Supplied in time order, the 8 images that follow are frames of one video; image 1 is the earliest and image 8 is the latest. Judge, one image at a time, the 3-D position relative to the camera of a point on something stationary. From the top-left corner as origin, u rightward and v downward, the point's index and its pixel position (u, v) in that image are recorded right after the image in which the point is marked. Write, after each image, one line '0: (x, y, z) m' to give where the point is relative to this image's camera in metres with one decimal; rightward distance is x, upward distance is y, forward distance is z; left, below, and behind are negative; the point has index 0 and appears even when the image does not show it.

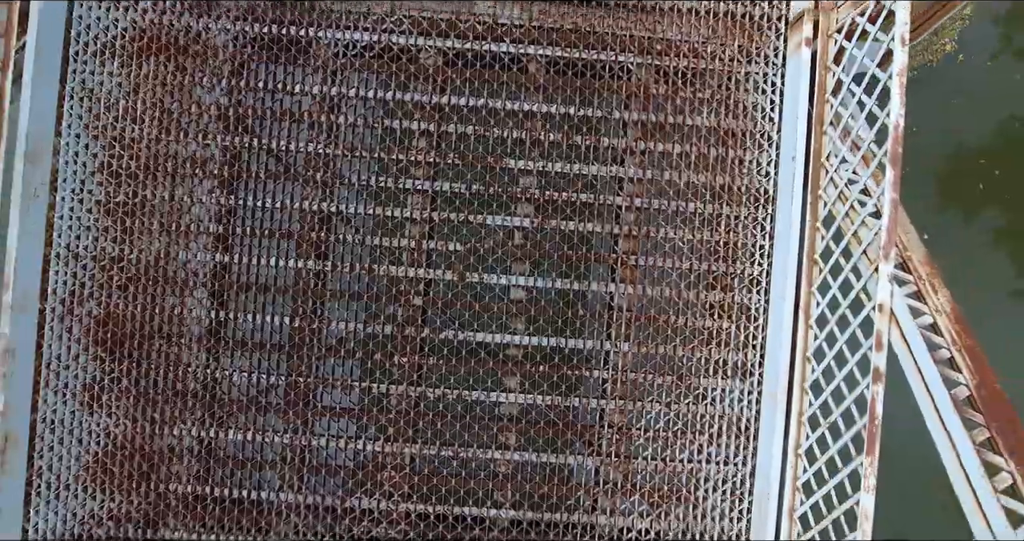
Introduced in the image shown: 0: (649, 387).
0: (+0.9, -0.7, +3.9) m
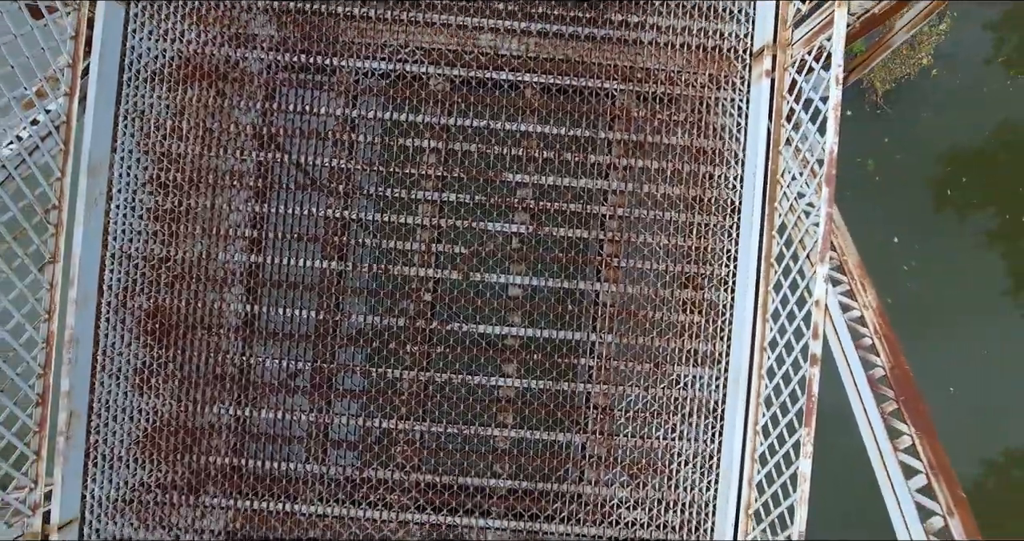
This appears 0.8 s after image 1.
0: (+0.9, -0.7, +4.4) m
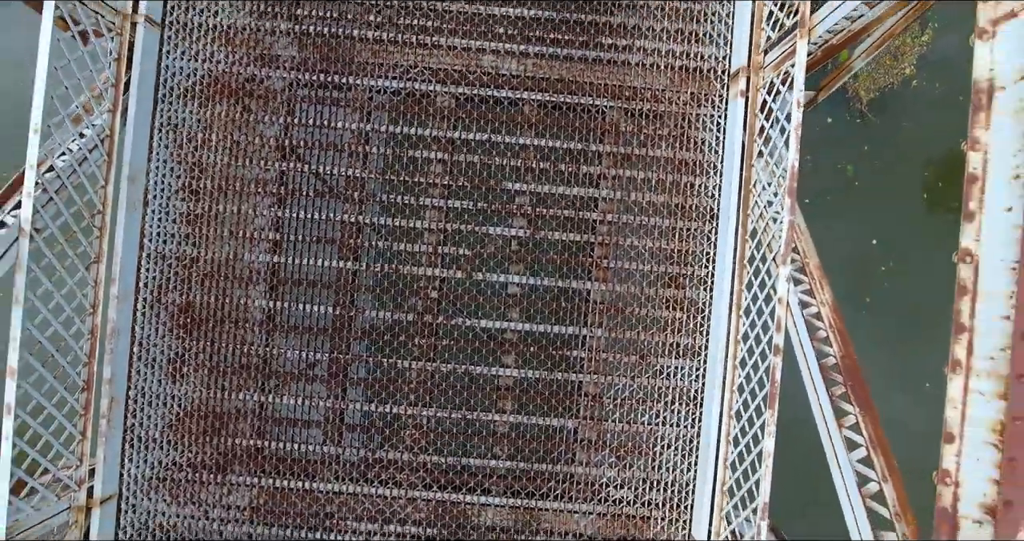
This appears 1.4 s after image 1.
0: (+0.8, -0.7, +4.8) m
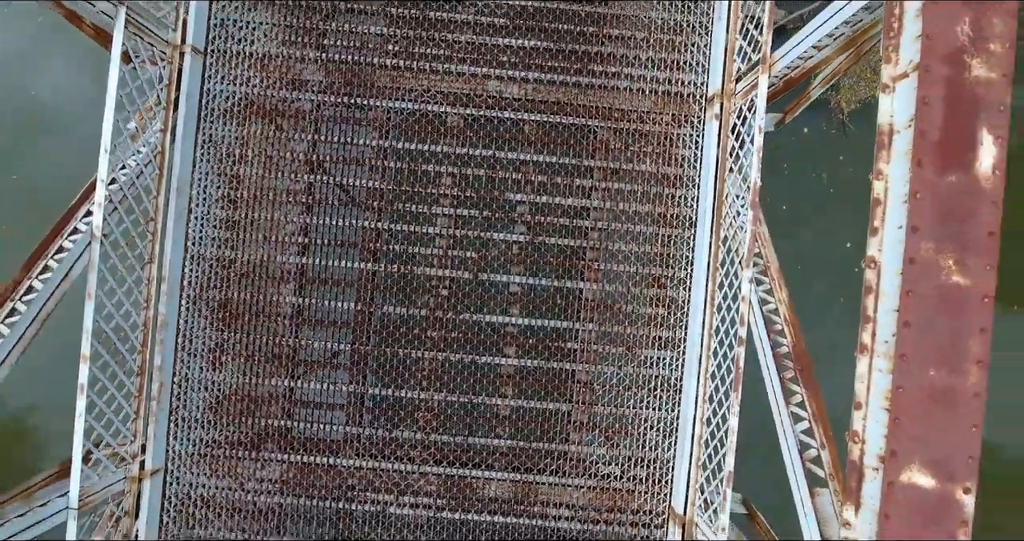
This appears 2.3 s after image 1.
0: (+0.8, -0.8, +5.5) m
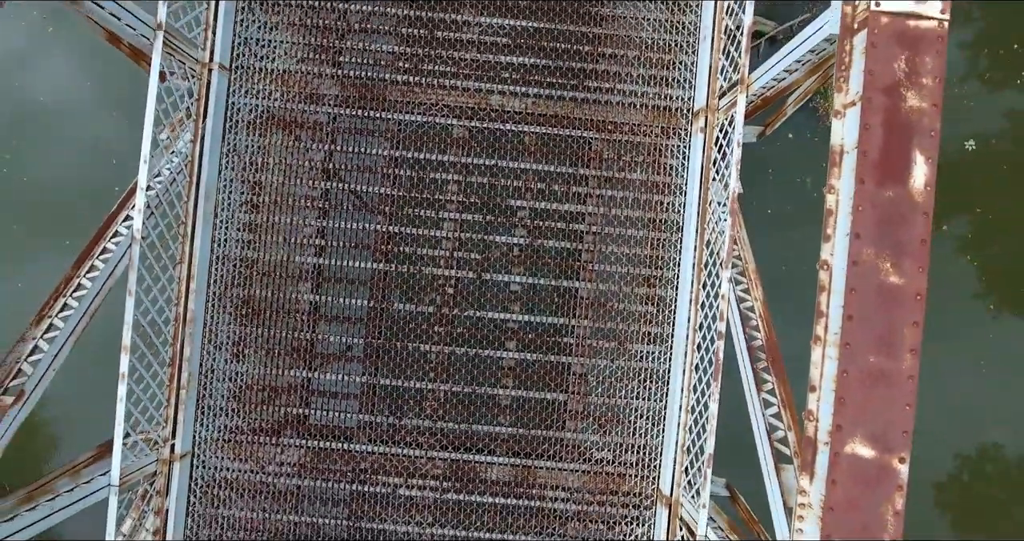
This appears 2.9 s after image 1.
0: (+0.9, -0.8, +5.9) m
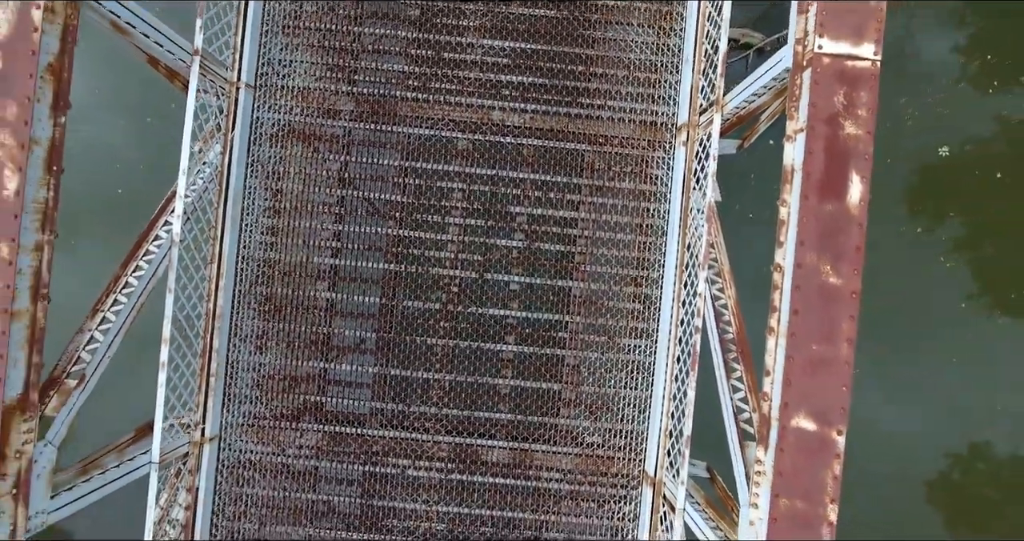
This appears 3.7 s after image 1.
0: (+0.8, -0.8, +6.5) m
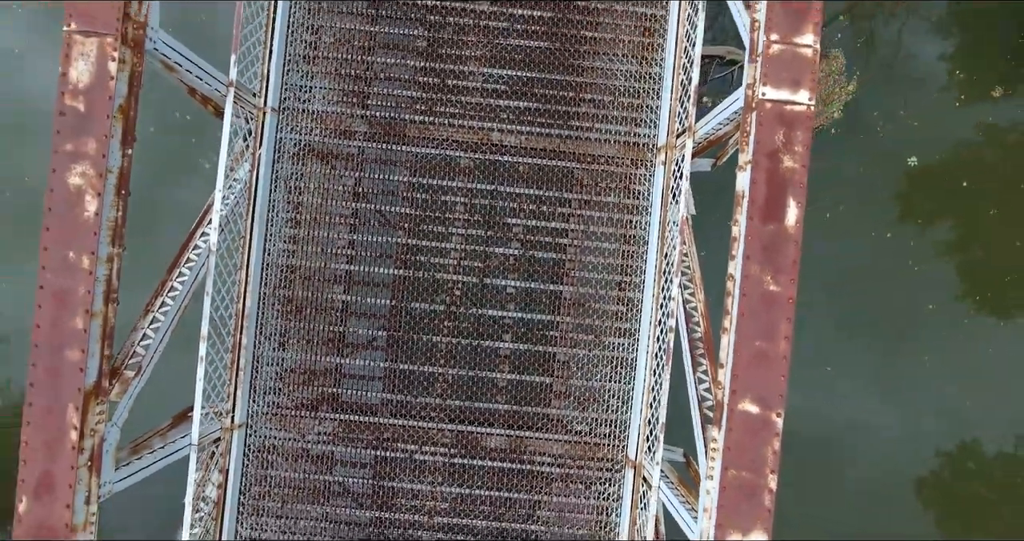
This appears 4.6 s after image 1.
0: (+0.8, -0.8, +7.2) m
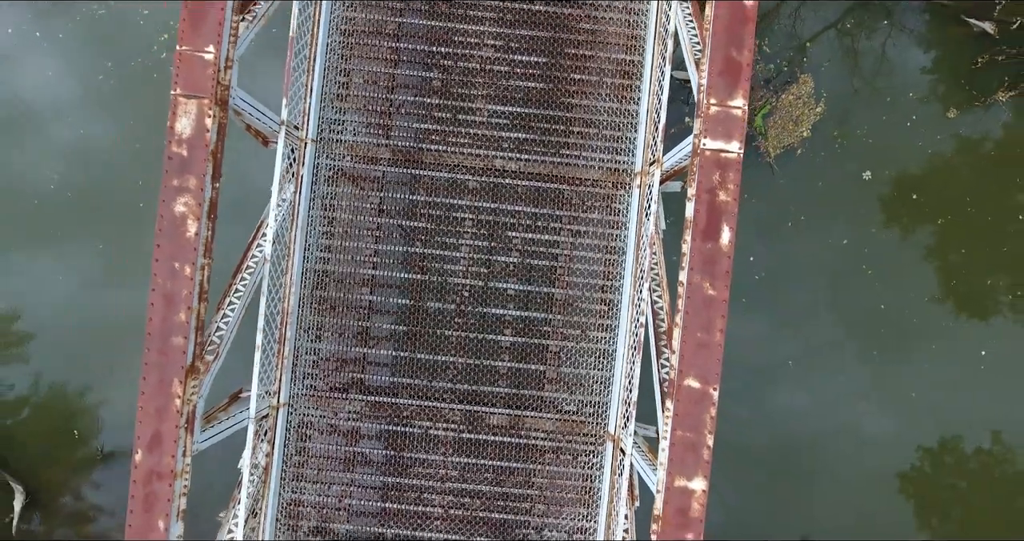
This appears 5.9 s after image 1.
0: (+0.8, -0.9, +8.6) m
